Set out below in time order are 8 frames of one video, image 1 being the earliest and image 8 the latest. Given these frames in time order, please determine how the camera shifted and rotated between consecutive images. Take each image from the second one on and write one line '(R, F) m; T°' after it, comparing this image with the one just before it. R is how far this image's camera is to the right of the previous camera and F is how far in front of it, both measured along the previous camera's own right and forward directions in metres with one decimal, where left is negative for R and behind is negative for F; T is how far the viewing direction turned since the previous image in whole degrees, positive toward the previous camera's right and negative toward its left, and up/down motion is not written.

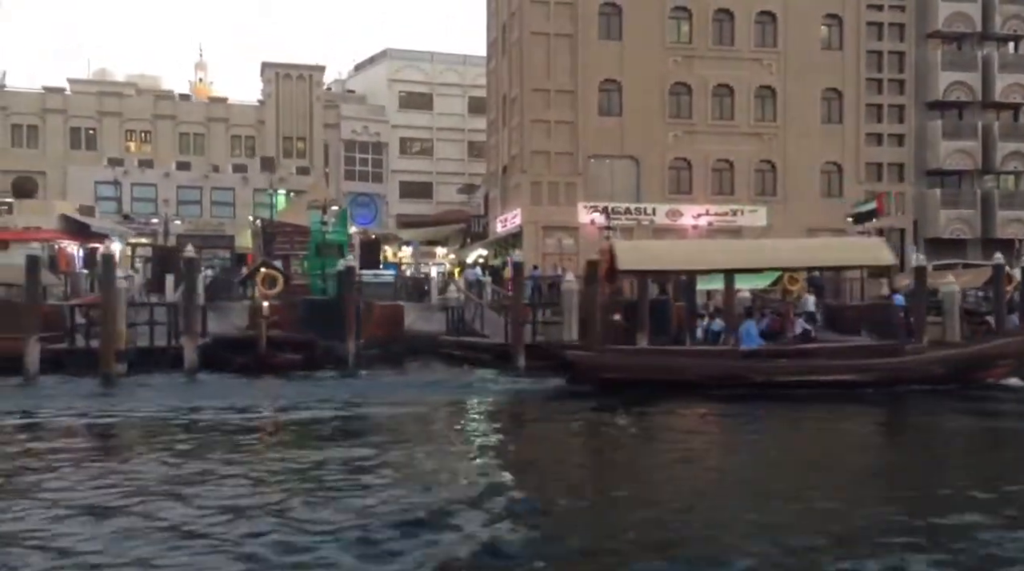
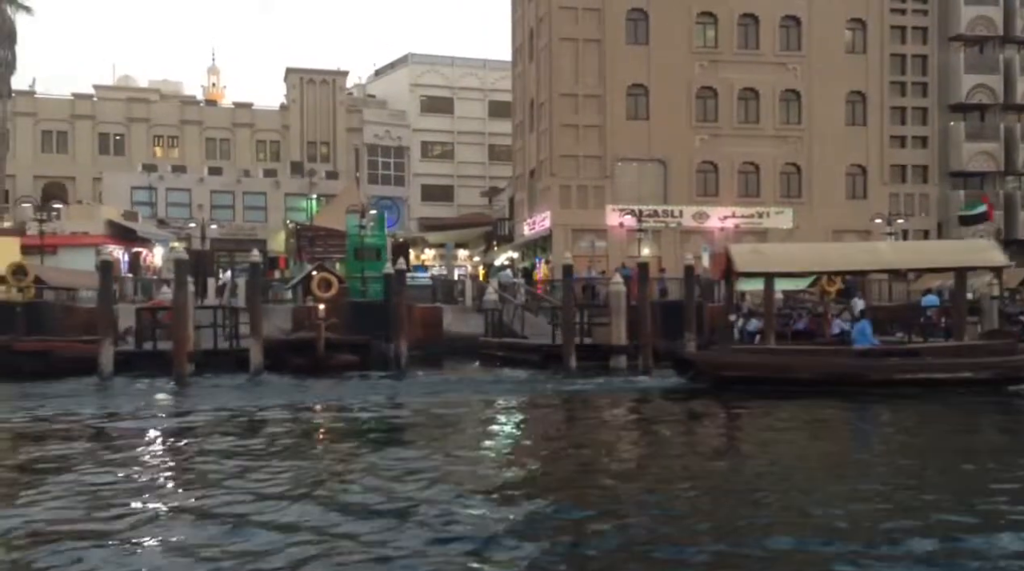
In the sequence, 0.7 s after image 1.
(-1.0, -0.7) m; 0°
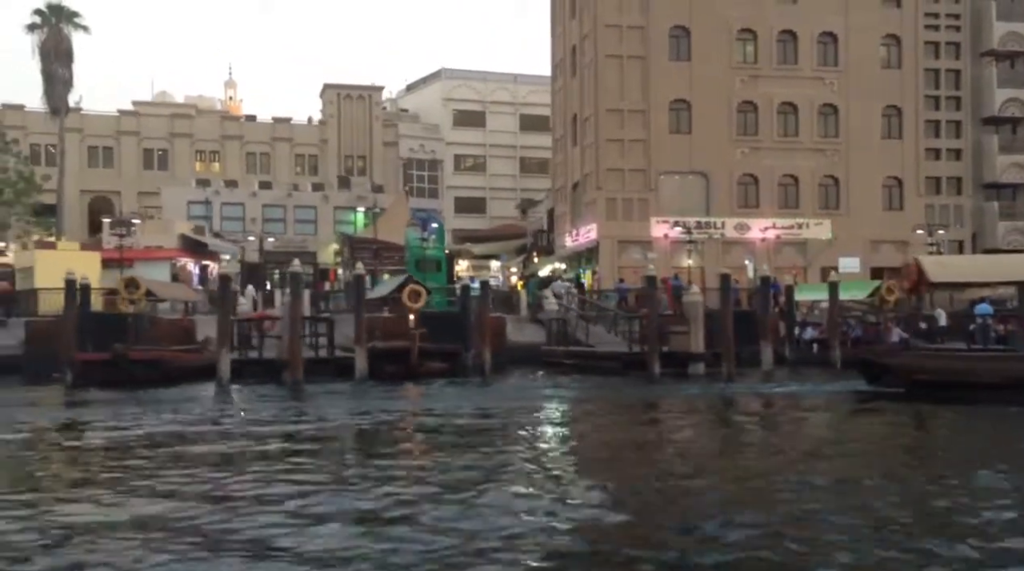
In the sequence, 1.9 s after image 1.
(-1.9, -1.4) m; 0°
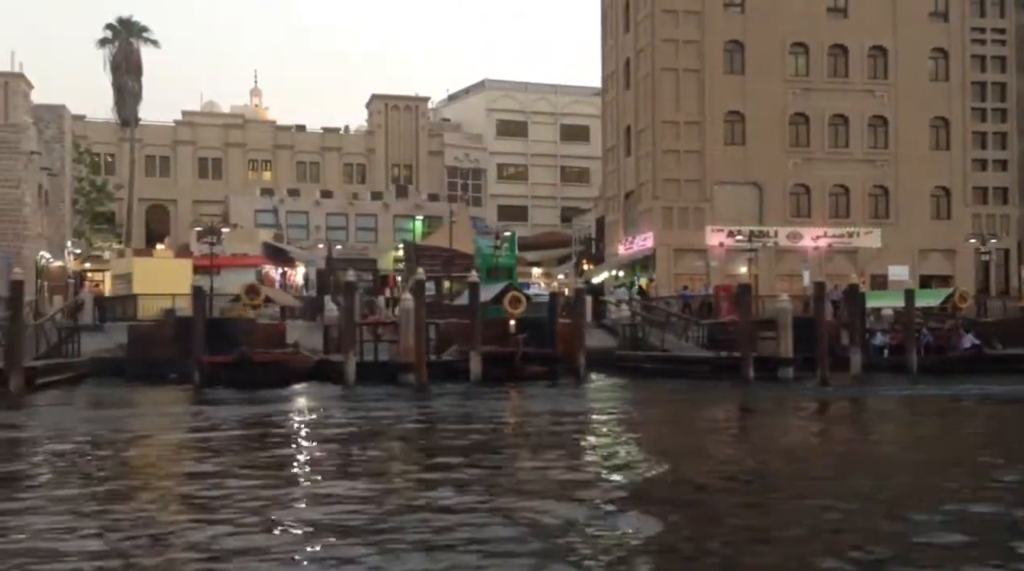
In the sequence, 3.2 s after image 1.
(-2.2, -1.5) m; 0°
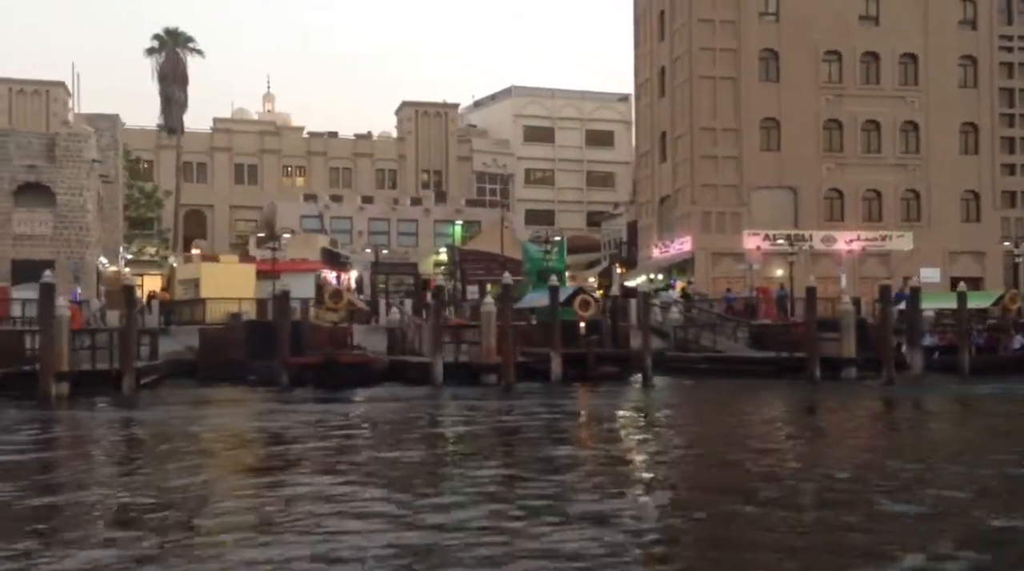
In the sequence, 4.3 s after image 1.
(-1.8, -1.2) m; 0°
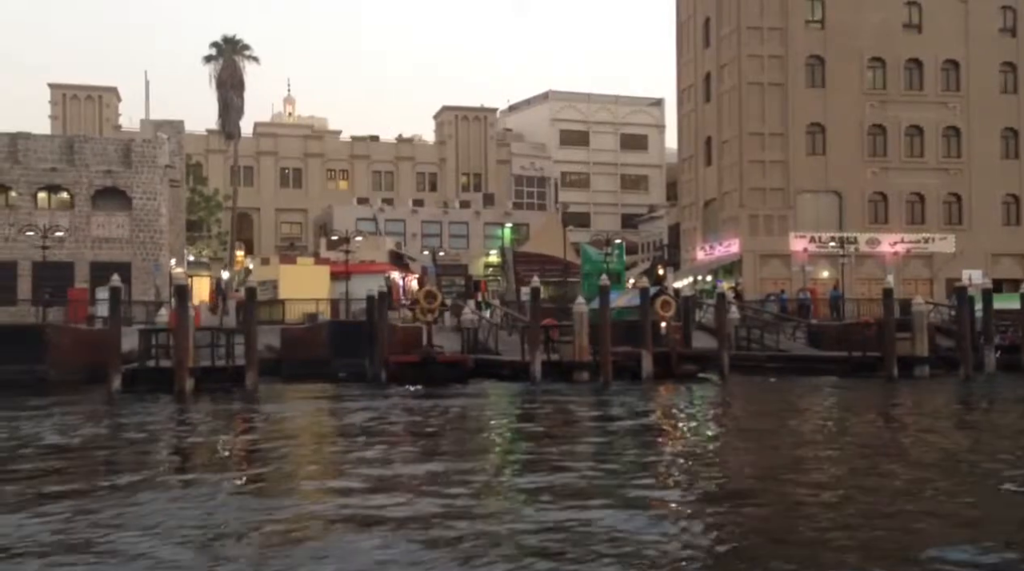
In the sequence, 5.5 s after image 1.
(-2.1, -1.3) m; 0°
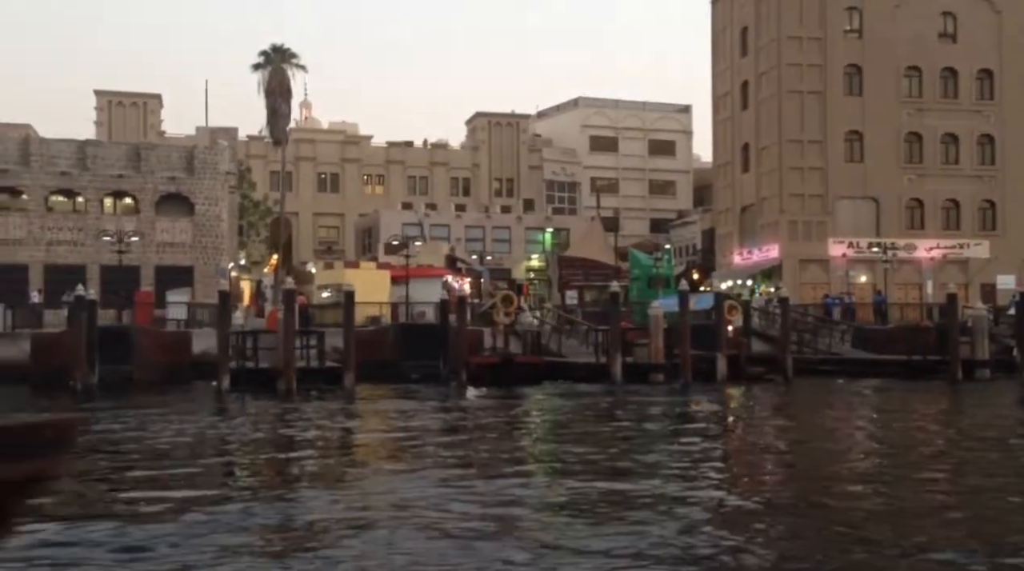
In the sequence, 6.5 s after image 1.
(-2.0, -1.2) m; 0°
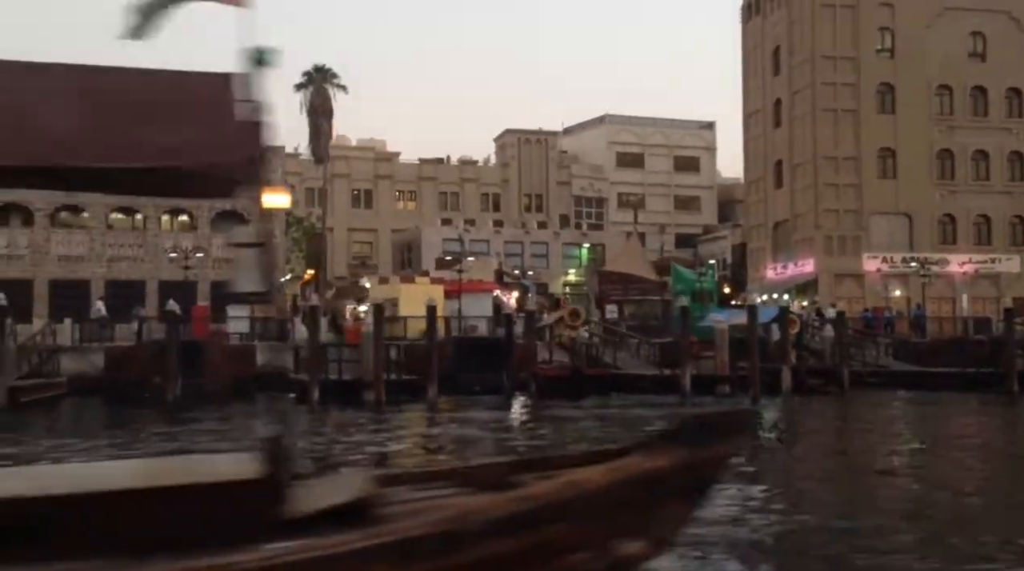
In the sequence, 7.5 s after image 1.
(-1.8, -1.0) m; 0°
